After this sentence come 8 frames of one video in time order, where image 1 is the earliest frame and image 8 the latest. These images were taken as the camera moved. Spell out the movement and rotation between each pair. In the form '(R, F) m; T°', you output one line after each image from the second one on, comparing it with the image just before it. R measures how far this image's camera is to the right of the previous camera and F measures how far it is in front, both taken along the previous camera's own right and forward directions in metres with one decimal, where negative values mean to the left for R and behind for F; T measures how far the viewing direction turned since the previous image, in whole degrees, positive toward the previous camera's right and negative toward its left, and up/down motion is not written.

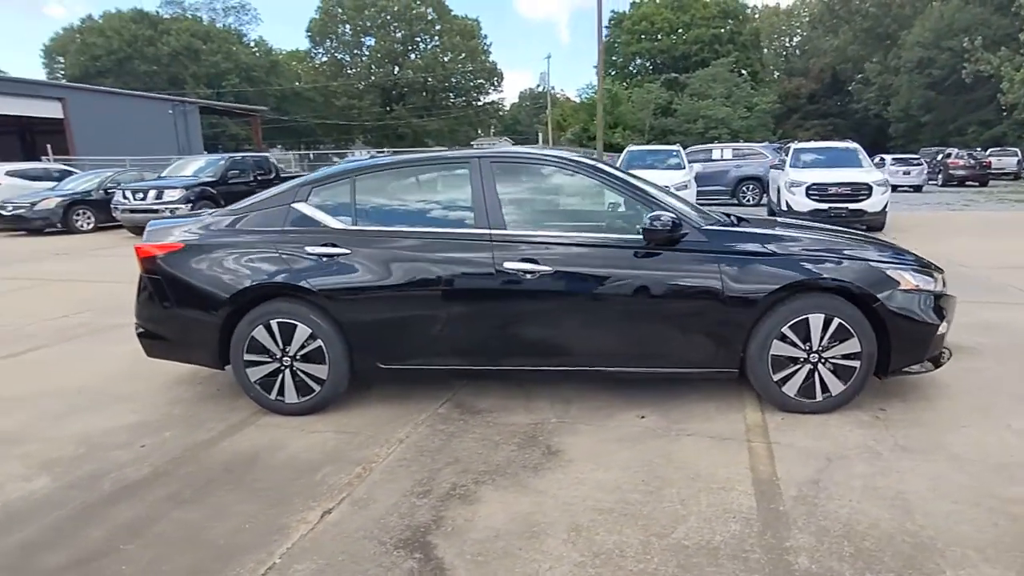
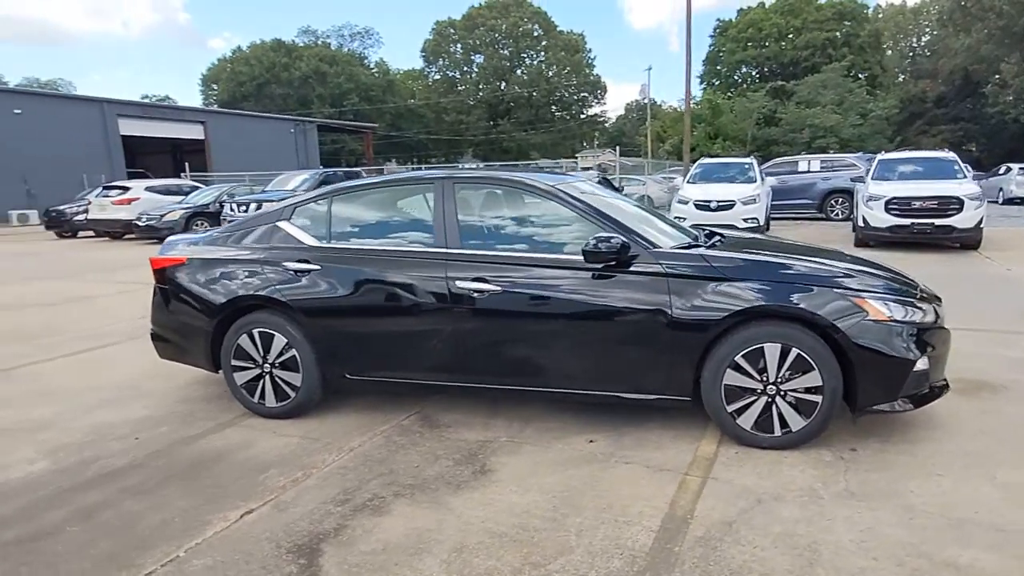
(+1.0, +0.1) m; -10°
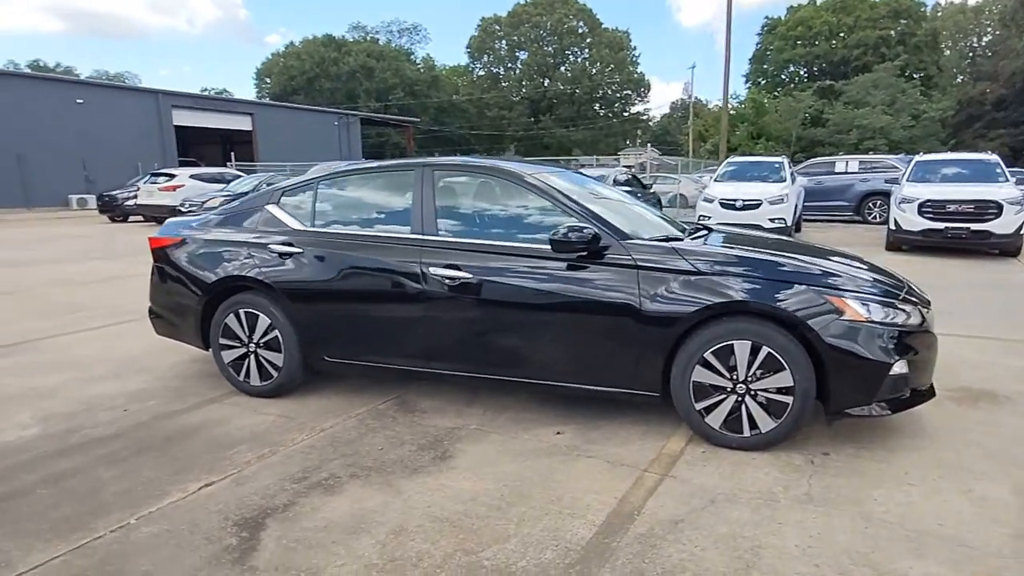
(+0.4, 0.0) m; -4°
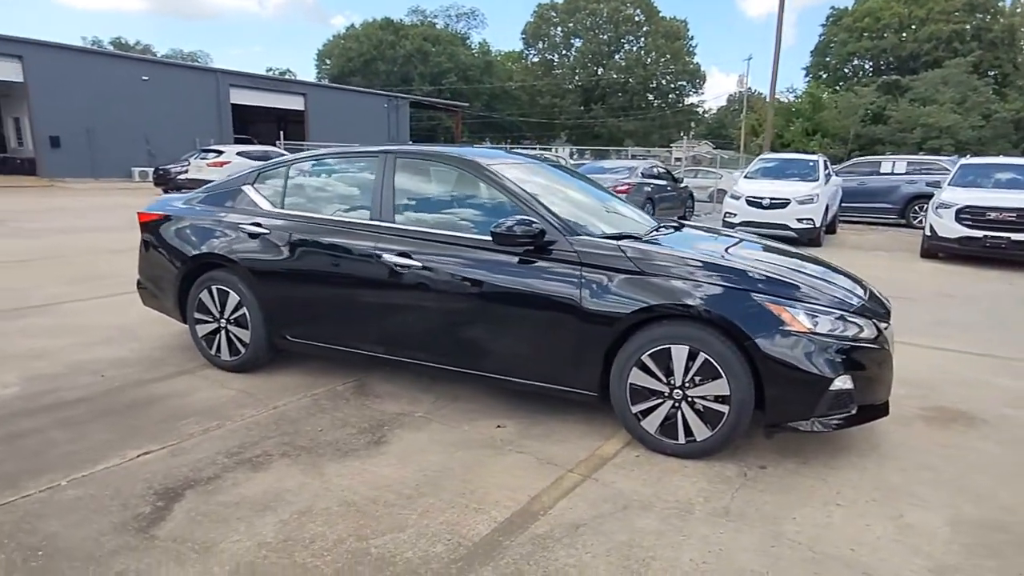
(+0.6, +0.1) m; -4°
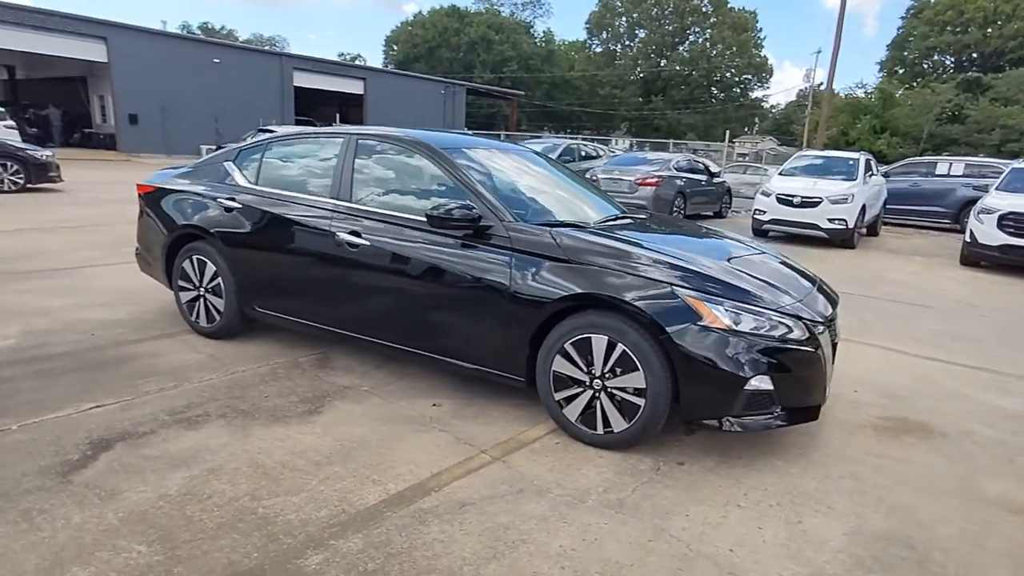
(+0.7, 0.0) m; -5°
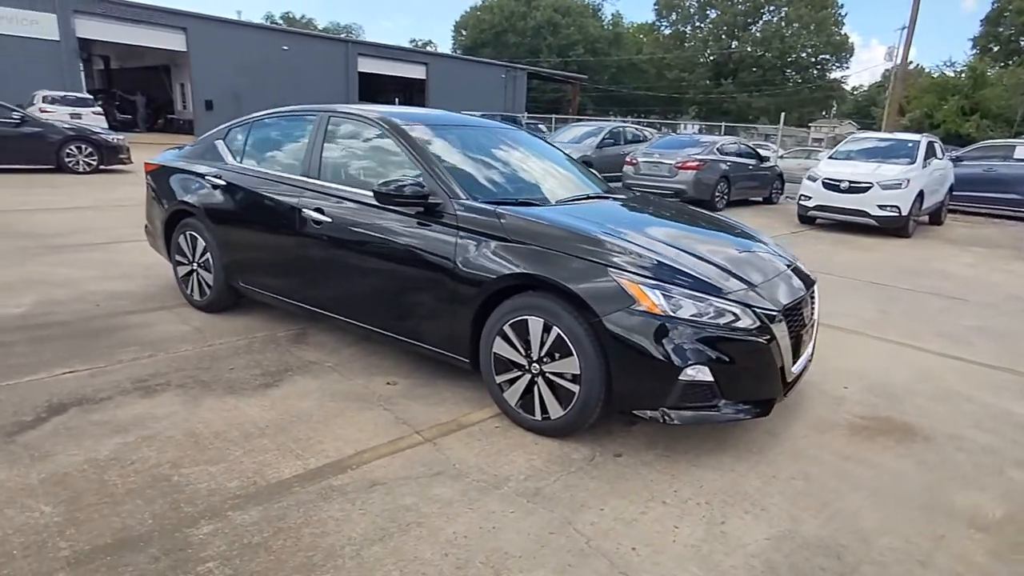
(+0.6, +0.1) m; -6°
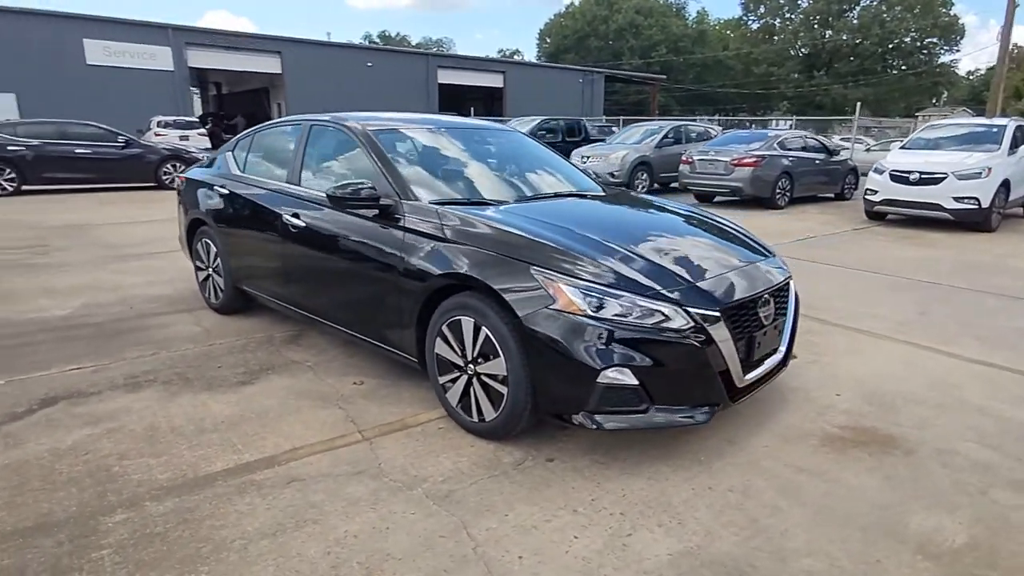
(+0.7, +0.1) m; -8°
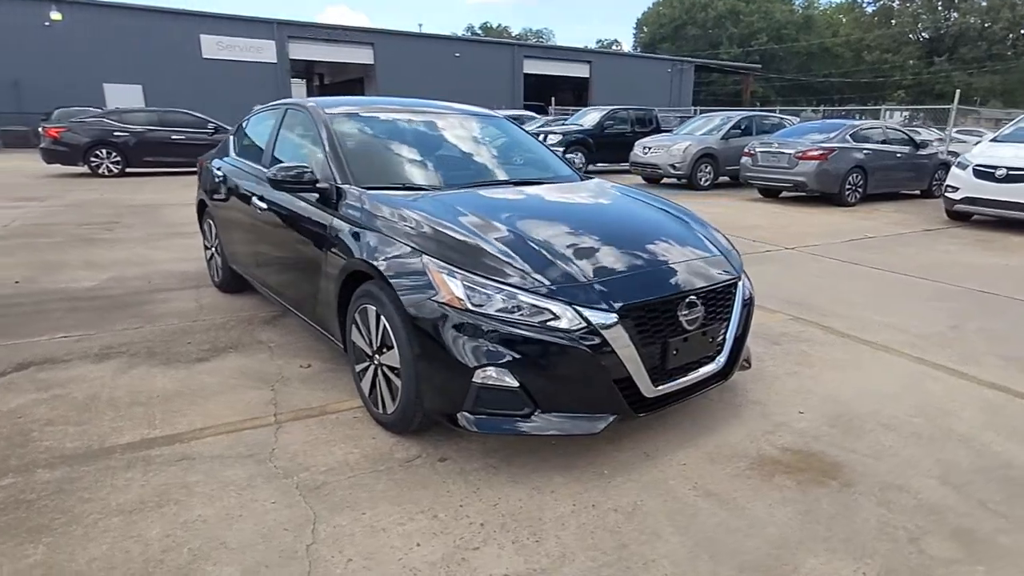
(+0.8, +0.2) m; -8°
